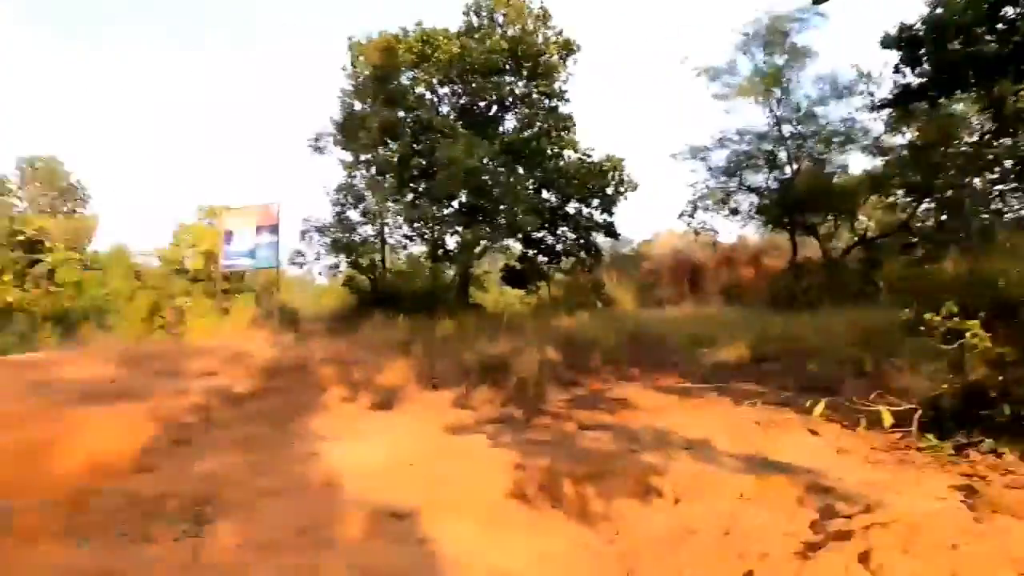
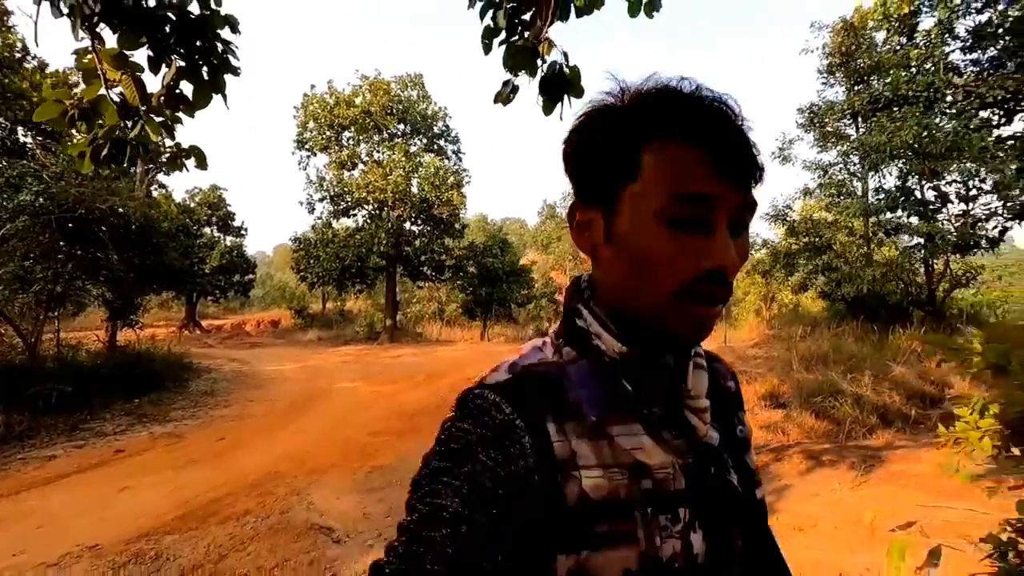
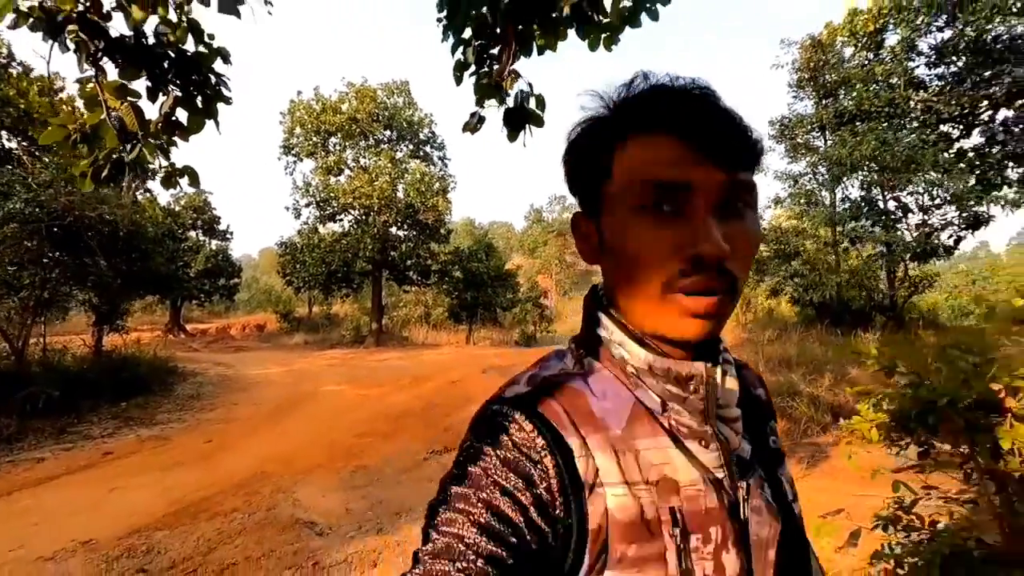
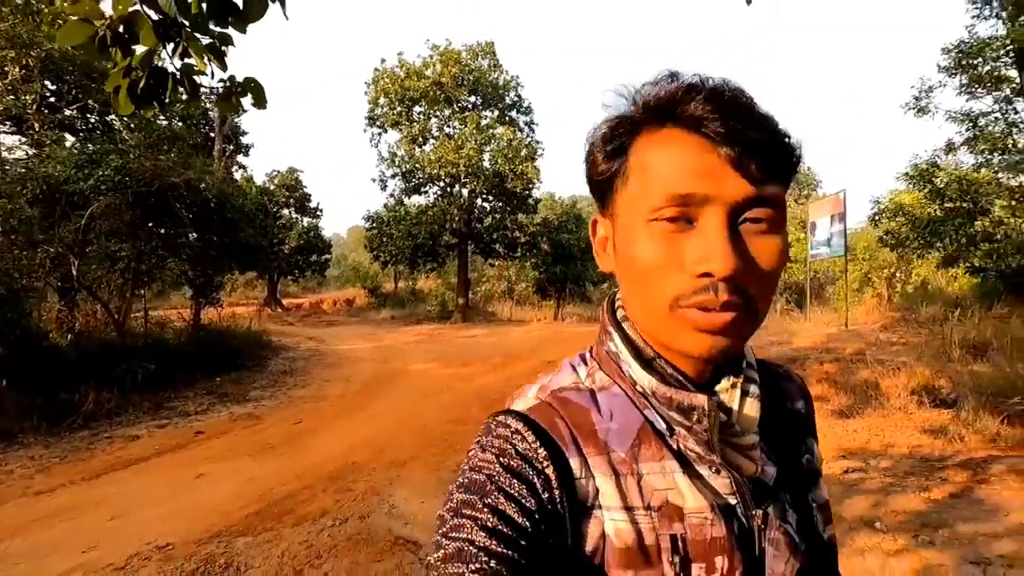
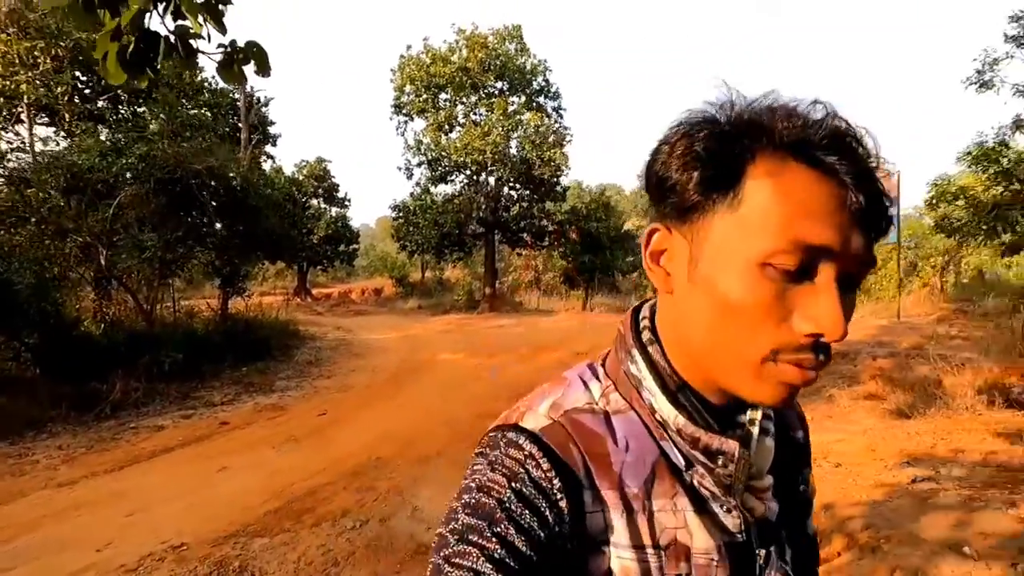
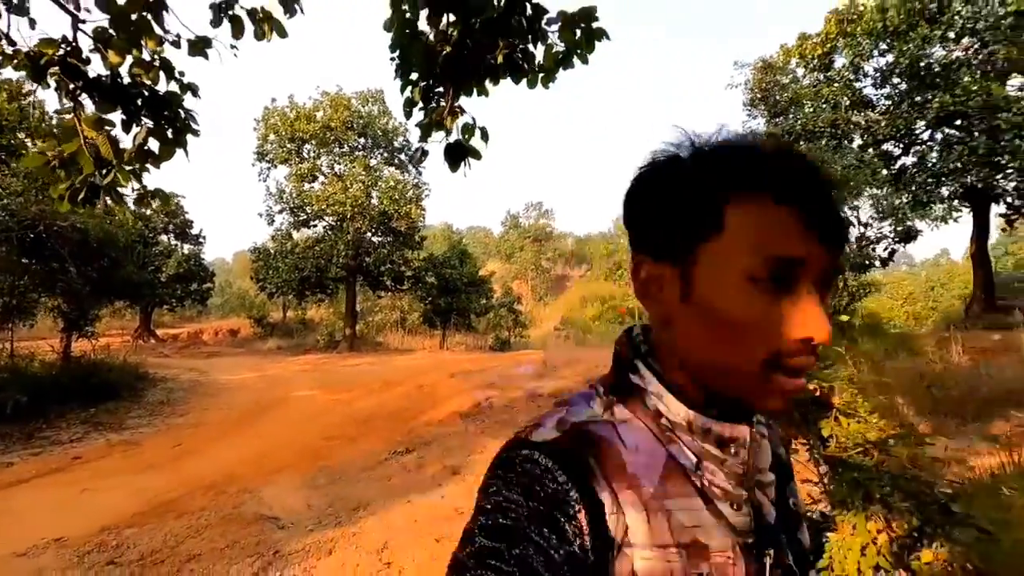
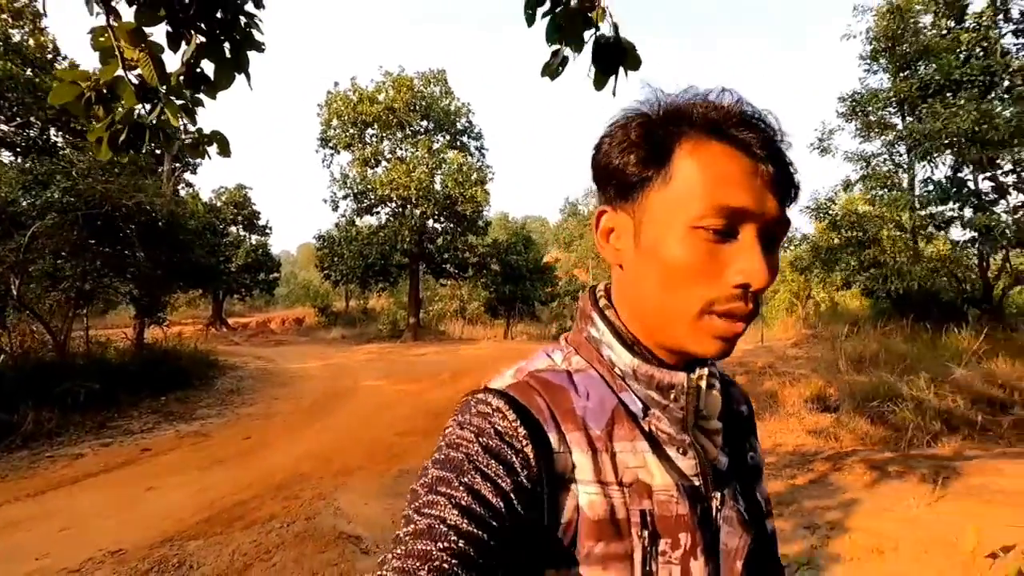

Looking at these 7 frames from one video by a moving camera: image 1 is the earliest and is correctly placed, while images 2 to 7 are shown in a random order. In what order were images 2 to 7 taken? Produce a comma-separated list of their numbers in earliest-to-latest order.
5, 4, 7, 2, 3, 6
